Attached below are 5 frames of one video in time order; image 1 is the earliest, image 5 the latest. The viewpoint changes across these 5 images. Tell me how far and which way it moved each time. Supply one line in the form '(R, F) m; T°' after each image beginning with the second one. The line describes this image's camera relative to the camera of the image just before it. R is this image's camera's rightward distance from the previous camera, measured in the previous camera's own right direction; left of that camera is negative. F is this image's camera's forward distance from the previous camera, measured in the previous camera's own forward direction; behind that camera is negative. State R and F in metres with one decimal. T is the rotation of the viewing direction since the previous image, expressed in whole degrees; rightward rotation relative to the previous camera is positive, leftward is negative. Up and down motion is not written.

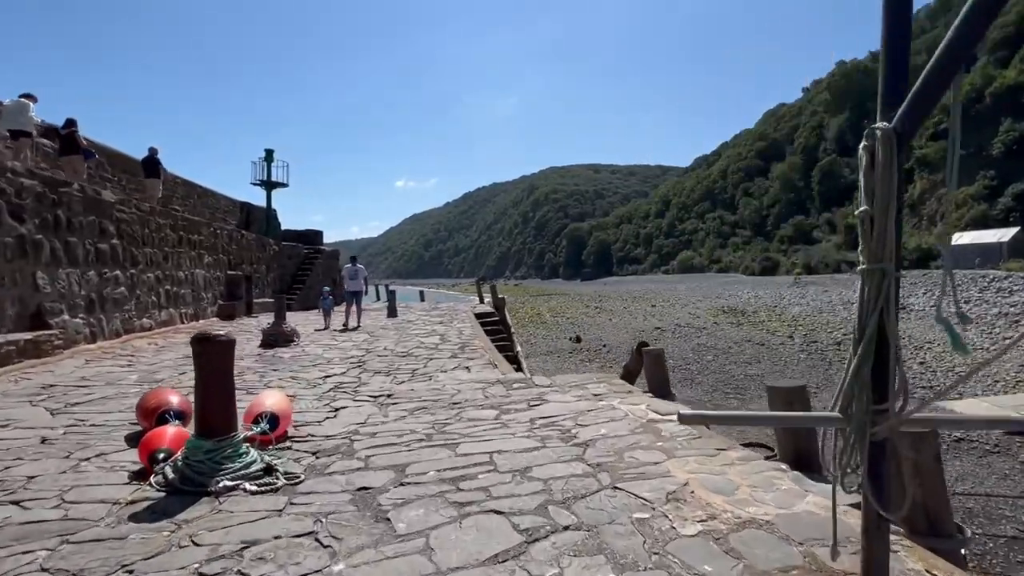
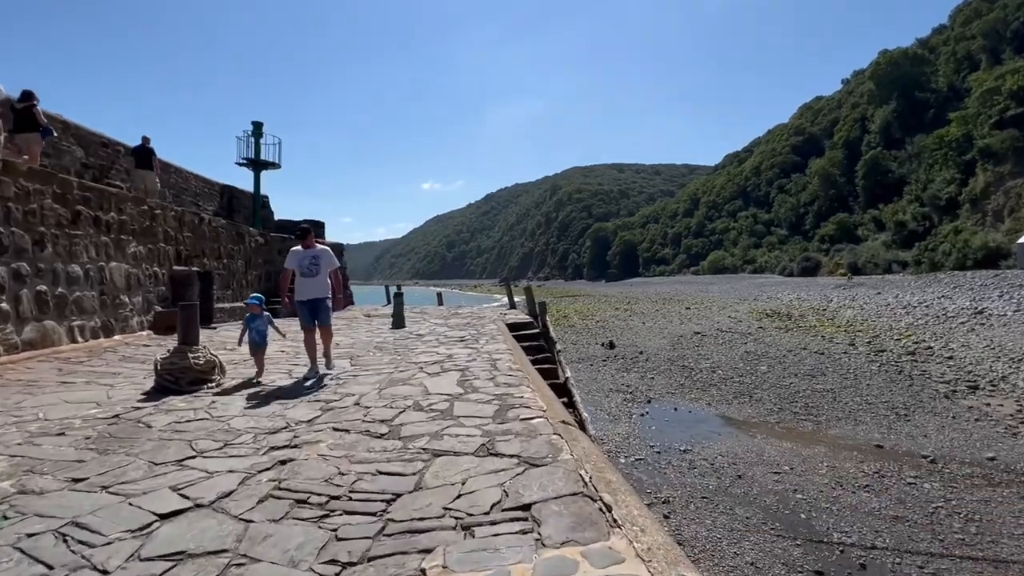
(-0.3, +2.0) m; -3°
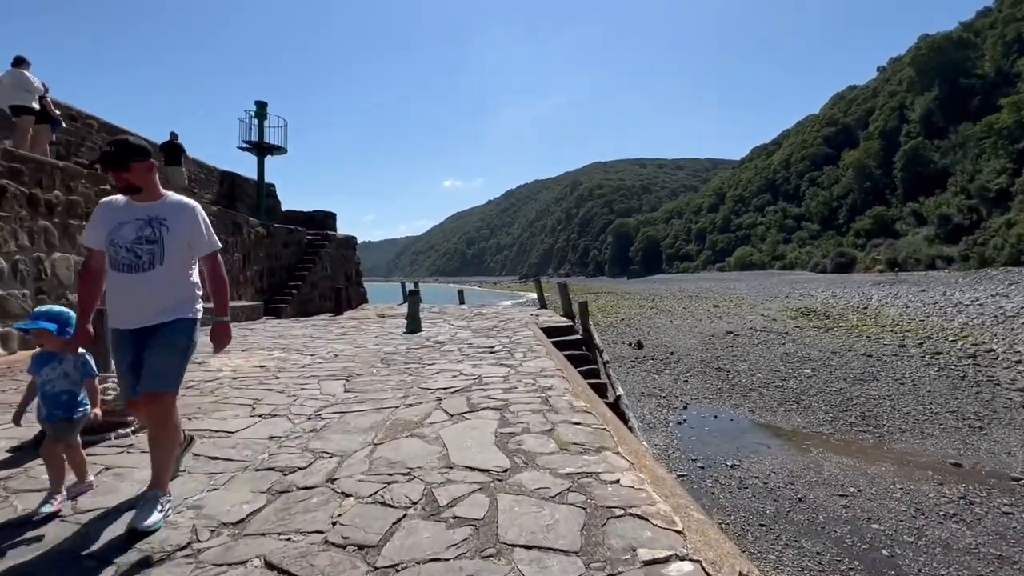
(-0.2, +1.0) m; -2°
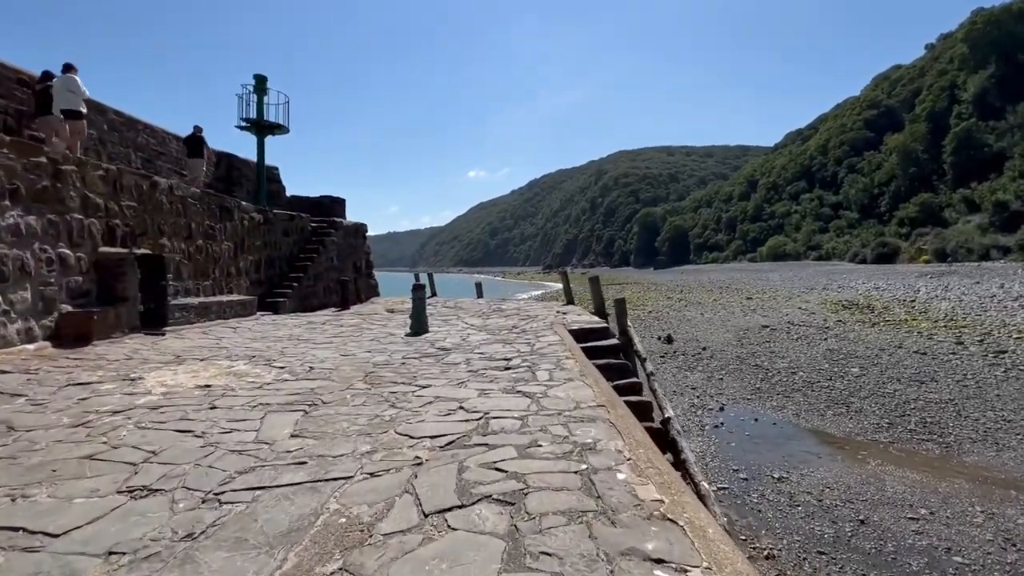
(0.0, +0.8) m; -3°
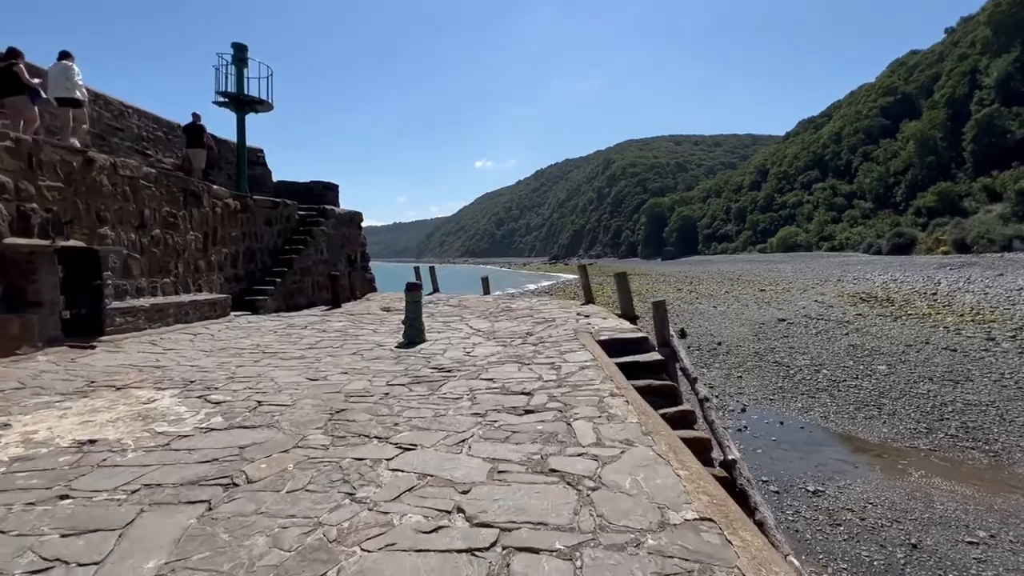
(-0.1, +0.8) m; -1°
